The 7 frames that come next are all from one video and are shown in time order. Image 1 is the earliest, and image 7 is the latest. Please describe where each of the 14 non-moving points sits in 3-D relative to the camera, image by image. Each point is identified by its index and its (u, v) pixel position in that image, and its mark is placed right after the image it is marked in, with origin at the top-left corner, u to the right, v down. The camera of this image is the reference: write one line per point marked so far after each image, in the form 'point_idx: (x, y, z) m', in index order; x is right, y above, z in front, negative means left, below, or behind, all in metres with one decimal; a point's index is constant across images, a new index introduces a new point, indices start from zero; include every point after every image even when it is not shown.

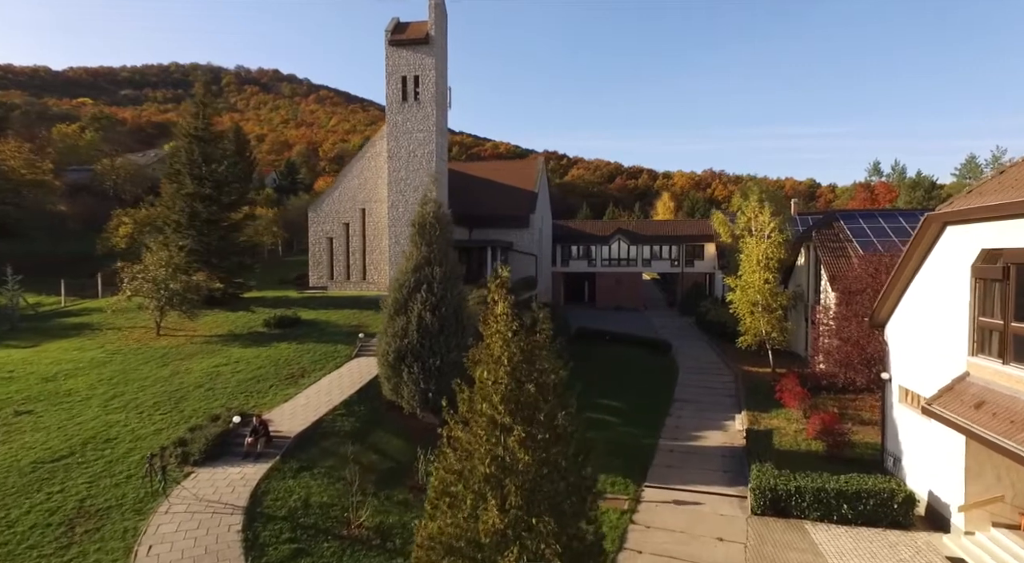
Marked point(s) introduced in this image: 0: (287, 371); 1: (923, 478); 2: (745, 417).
0: (-6.7, -2.7, +18.7) m
1: (+8.8, -4.2, +13.2) m
2: (+7.3, -4.3, +19.5) m
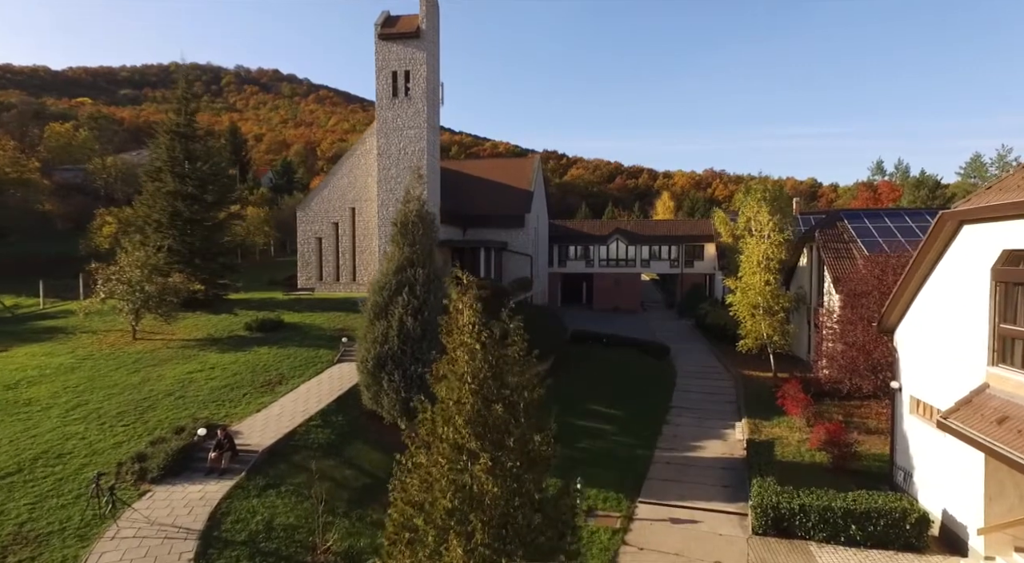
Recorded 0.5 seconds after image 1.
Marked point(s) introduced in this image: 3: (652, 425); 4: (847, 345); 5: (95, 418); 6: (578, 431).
0: (-7.1, -2.7, +17.8) m
1: (+8.4, -4.2, +12.3) m
2: (+7.0, -4.3, +18.6) m
3: (+4.3, -4.4, +19.1) m
4: (+9.9, -1.9, +18.4) m
5: (-10.4, -3.4, +15.4) m
6: (+1.9, -4.2, +17.6) m
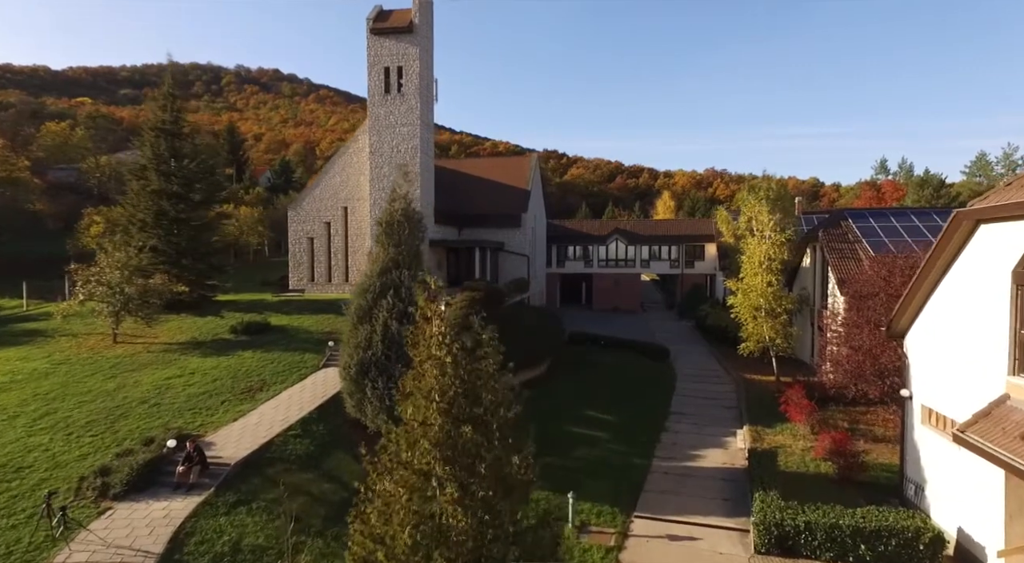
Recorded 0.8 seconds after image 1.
0: (-7.3, -2.8, +17.0) m
1: (+8.2, -4.3, +11.5) m
2: (+6.7, -4.4, +17.8) m
3: (+4.0, -4.4, +18.3) m
4: (+9.7, -1.9, +17.7) m
5: (-10.6, -3.5, +14.7) m
6: (+1.7, -4.3, +16.8) m
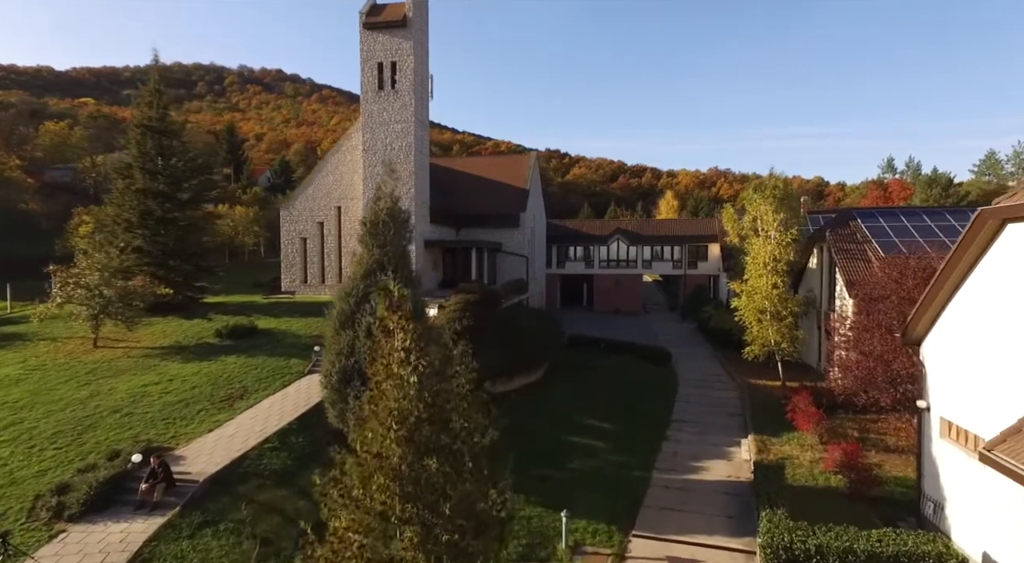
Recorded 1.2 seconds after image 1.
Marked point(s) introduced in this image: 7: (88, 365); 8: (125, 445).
0: (-7.5, -2.9, +16.2) m
1: (+8.0, -4.4, +10.7) m
2: (+6.6, -4.4, +17.0) m
3: (+3.9, -4.5, +17.4) m
4: (+9.5, -2.0, +16.8) m
5: (-10.8, -3.5, +13.9) m
6: (+1.5, -4.4, +16.0) m
7: (-13.2, -2.6, +19.3) m
8: (-8.1, -3.4, +13.0) m
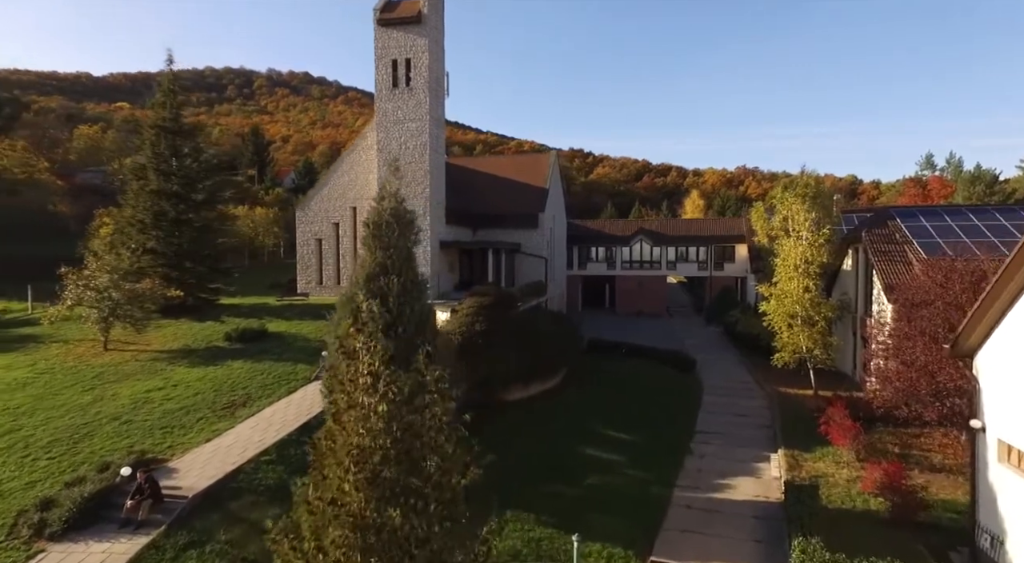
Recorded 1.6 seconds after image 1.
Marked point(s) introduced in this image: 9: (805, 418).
0: (-7.2, -2.9, +15.7) m
1: (+8.0, -4.5, +9.5) m
2: (+6.9, -4.5, +15.8) m
3: (+4.2, -4.6, +16.4) m
4: (+9.8, -2.1, +15.5) m
5: (-10.6, -3.6, +13.5) m
6: (+1.8, -4.4, +15.1) m
7: (-12.7, -2.6, +19.0) m
8: (-7.9, -3.5, +12.5) m
9: (+9.0, -4.2, +19.2) m
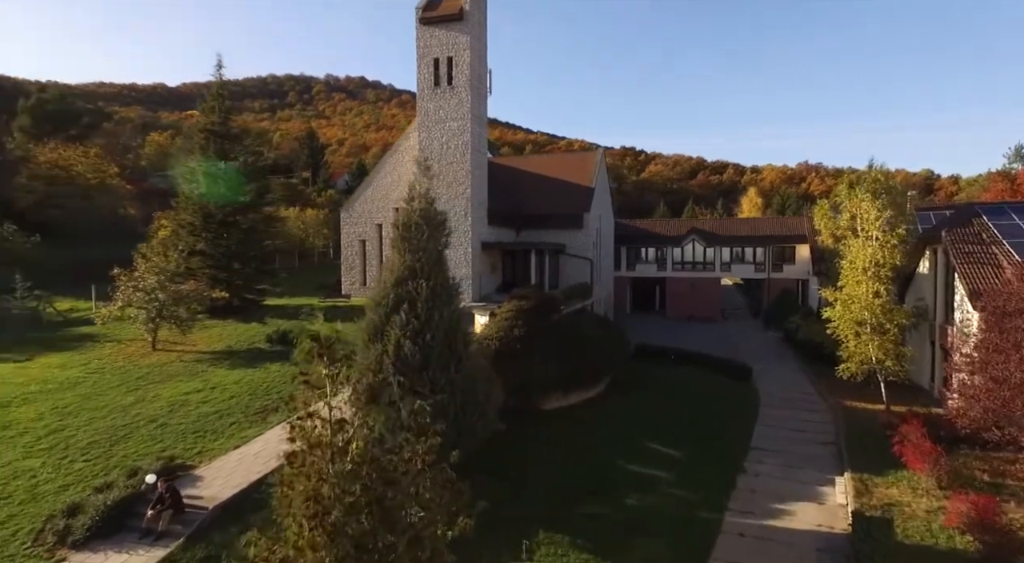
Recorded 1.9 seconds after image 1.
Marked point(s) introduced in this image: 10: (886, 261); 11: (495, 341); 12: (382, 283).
0: (-6.2, -3.0, +15.4) m
1: (+8.4, -4.6, +8.0) m
2: (+7.8, -4.6, +14.4) m
3: (+5.2, -4.7, +15.2) m
4: (+10.7, -2.2, +13.9) m
5: (-9.8, -3.7, +13.6) m
6: (+2.7, -4.5, +14.1) m
7: (-11.5, -2.7, +19.2) m
8: (-7.2, -3.6, +12.3) m
9: (+10.2, -4.3, +17.6) m
10: (+11.5, +0.6, +19.1) m
11: (-0.5, -1.7, +17.4) m
12: (-2.6, 0.0, +12.5) m
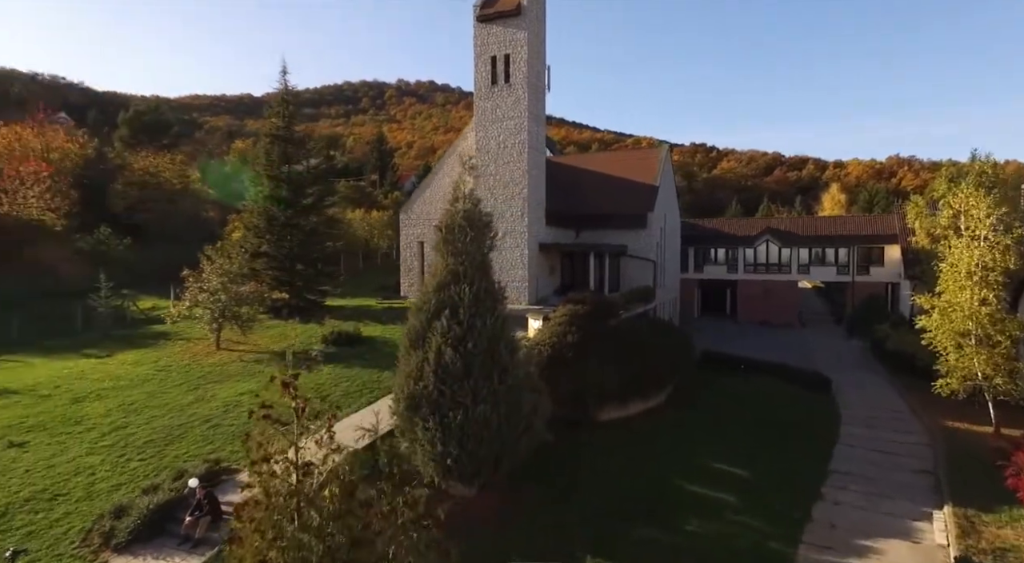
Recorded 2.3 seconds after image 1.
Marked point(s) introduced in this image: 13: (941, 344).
0: (-4.9, -3.1, +15.3) m
1: (+8.8, -4.7, +6.3) m
2: (+8.9, -4.7, +12.8) m
3: (+6.4, -4.8, +13.9) m
4: (+11.7, -2.3, +11.9) m
5: (-8.7, -3.7, +13.8) m
6: (+3.8, -4.6, +13.0) m
7: (-9.7, -2.7, +19.6) m
8: (-6.3, -3.6, +12.3) m
9: (+11.6, -4.5, +15.6) m
10: (+13.1, +0.5, +17.0) m
11: (+1.0, -1.8, +16.7) m
12: (-1.6, -0.1, +12.0) m
13: (+12.3, -1.7, +18.0) m
